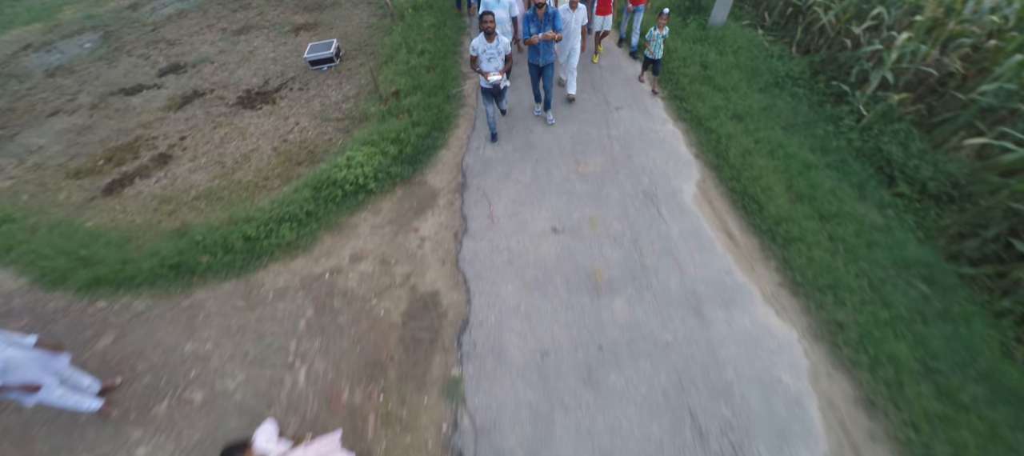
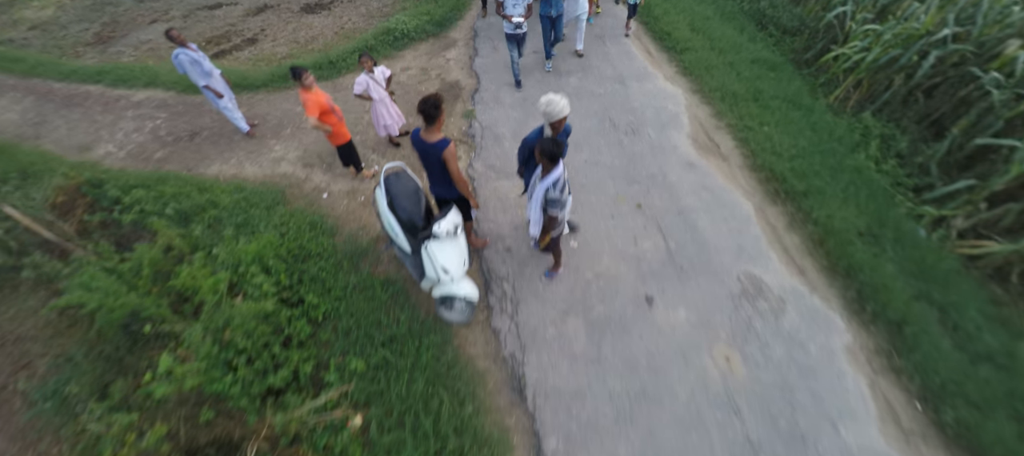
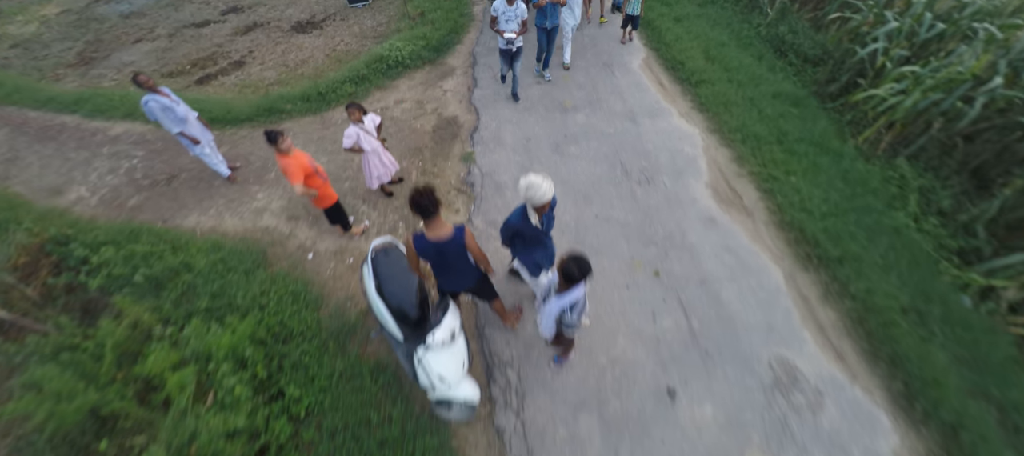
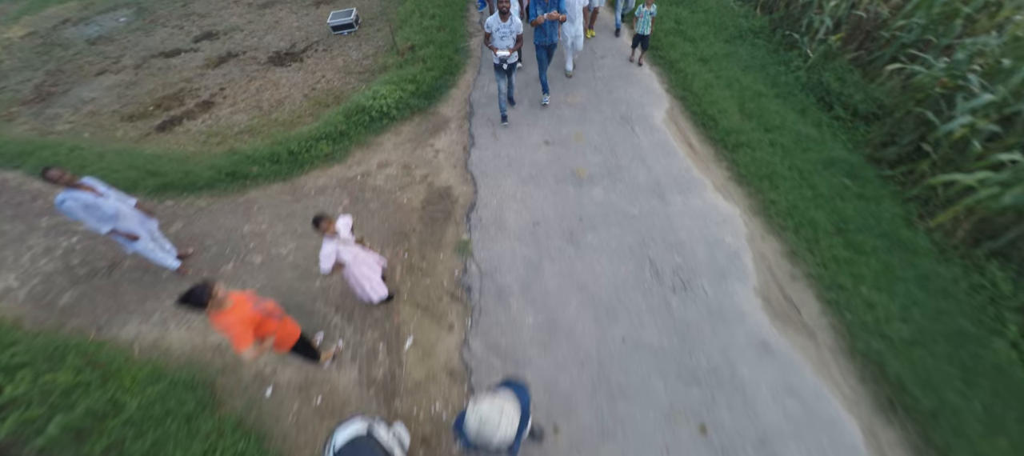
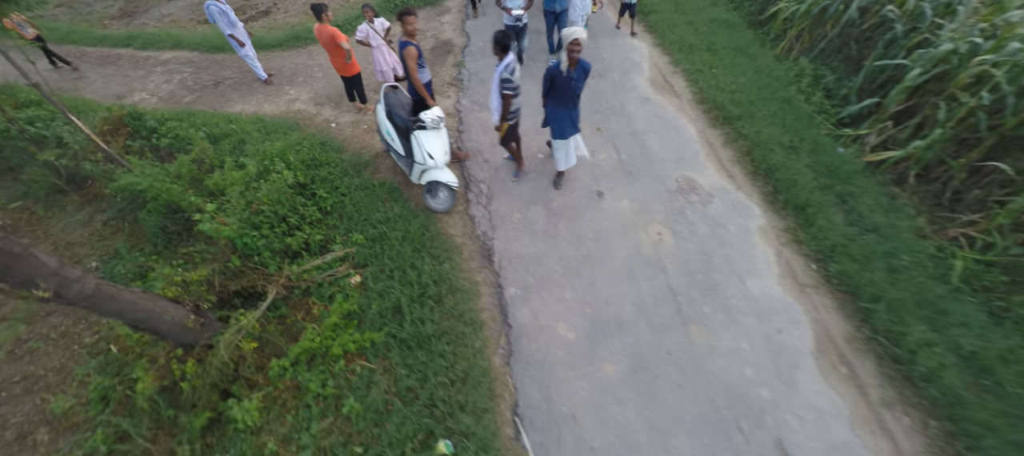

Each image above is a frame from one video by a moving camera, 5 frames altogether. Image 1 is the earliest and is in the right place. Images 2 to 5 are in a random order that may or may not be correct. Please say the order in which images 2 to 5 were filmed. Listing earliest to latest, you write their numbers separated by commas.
4, 3, 2, 5
